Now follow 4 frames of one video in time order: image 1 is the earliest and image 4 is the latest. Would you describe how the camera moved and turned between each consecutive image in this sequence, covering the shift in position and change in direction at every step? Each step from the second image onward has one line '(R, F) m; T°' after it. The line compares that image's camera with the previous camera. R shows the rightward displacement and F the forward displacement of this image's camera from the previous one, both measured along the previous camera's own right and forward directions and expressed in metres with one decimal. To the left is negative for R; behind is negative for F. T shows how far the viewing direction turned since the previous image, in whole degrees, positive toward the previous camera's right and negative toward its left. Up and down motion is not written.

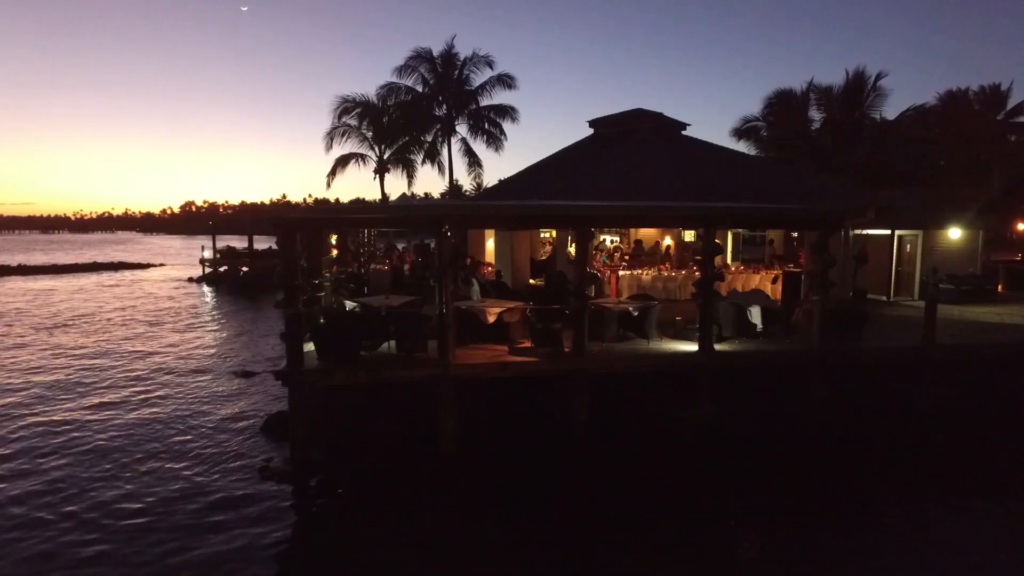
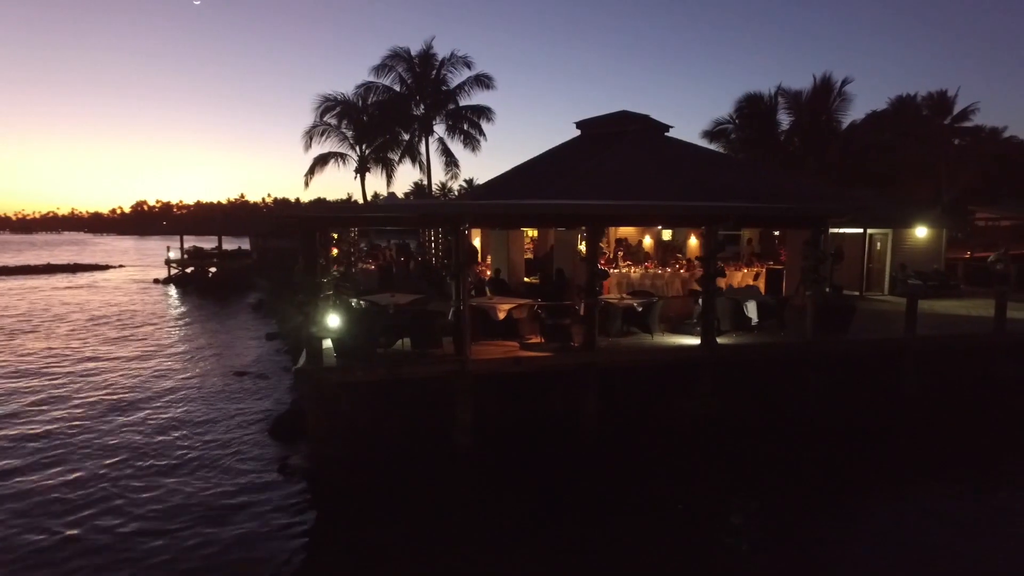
(-0.9, -0.2) m; +4°
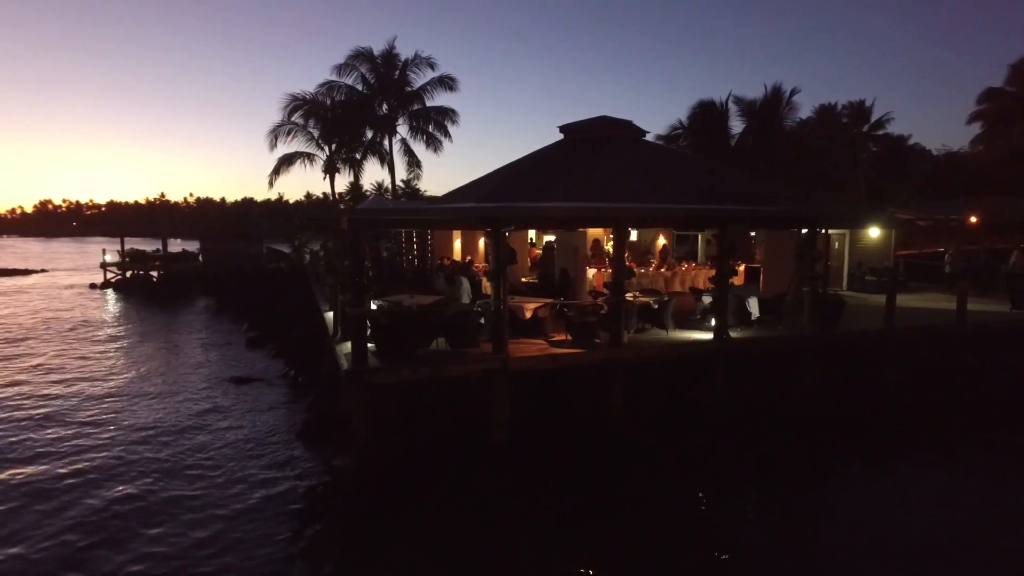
(-1.8, -0.2) m; +7°
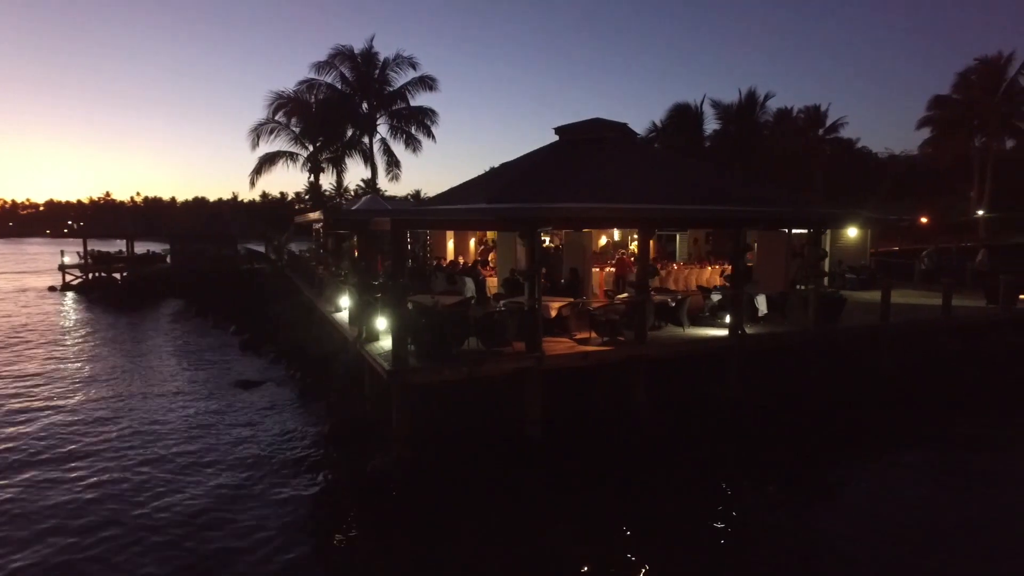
(-1.3, -0.1) m; +4°
